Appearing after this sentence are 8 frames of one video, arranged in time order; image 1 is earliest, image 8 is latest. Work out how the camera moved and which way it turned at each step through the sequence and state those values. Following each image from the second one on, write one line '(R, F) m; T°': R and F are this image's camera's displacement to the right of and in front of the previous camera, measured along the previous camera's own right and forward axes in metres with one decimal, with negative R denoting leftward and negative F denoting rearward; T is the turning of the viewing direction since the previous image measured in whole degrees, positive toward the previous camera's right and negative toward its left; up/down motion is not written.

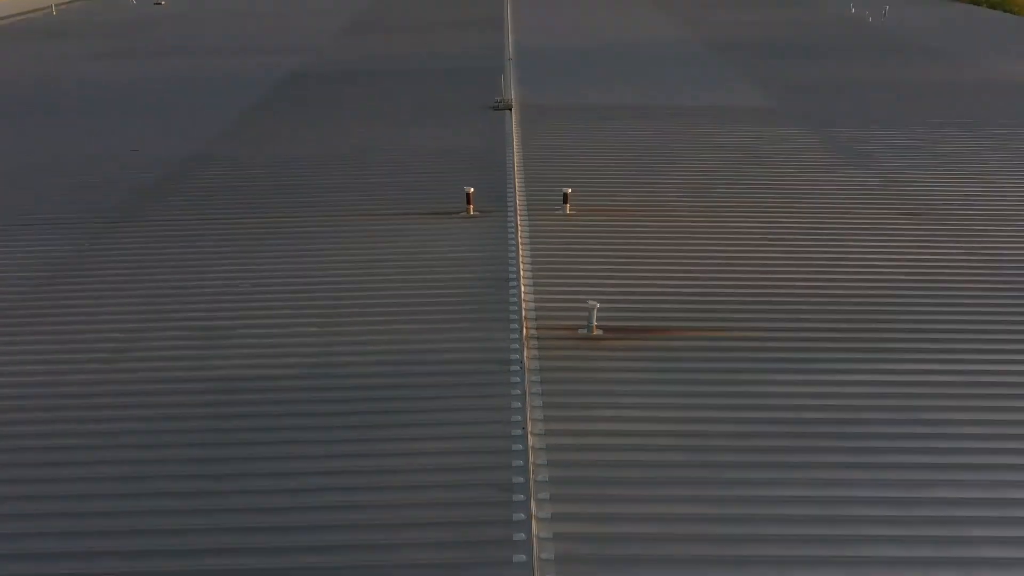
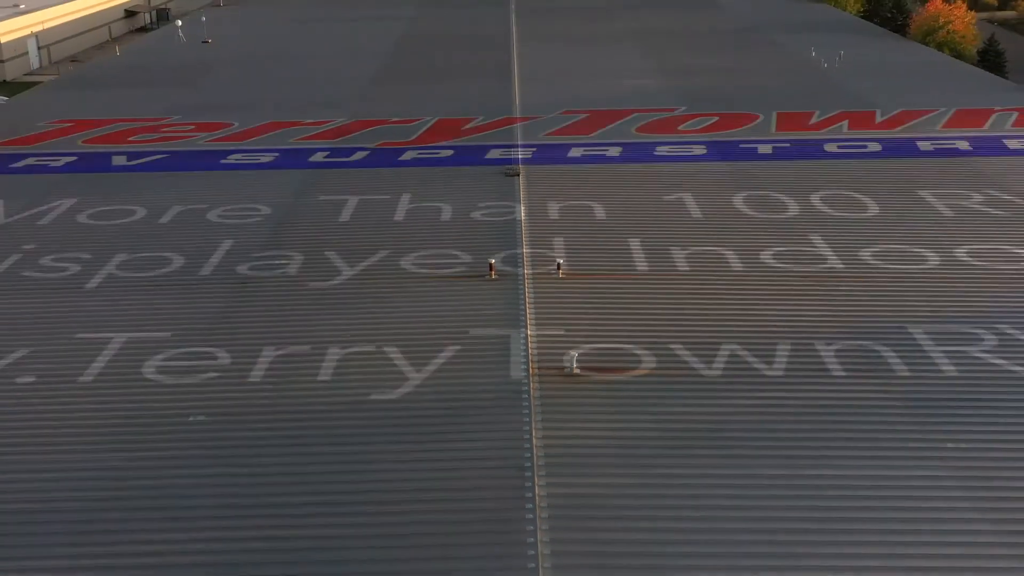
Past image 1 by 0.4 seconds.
(0.0, -2.3) m; 0°
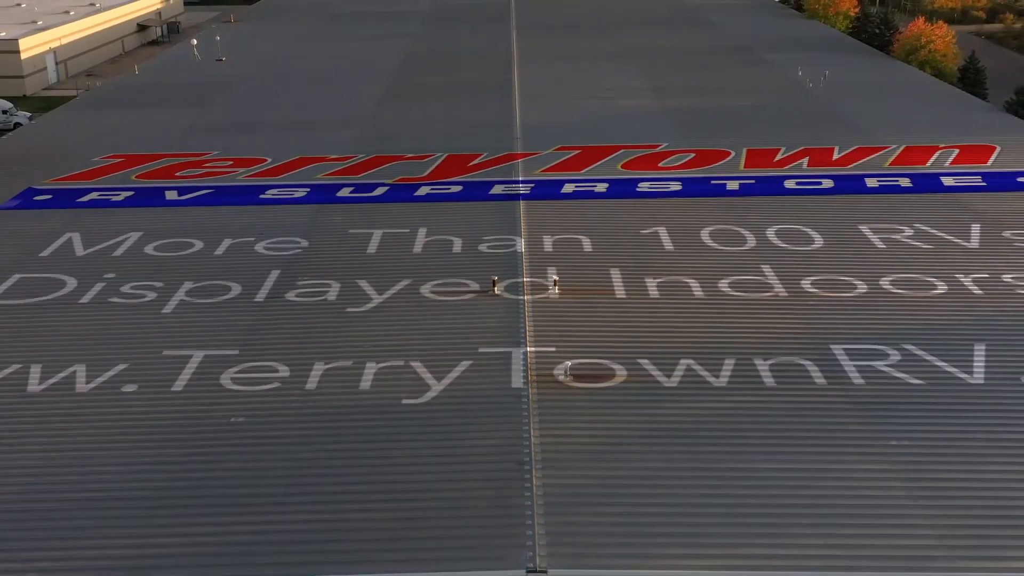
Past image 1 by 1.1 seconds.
(0.0, -1.0) m; 0°
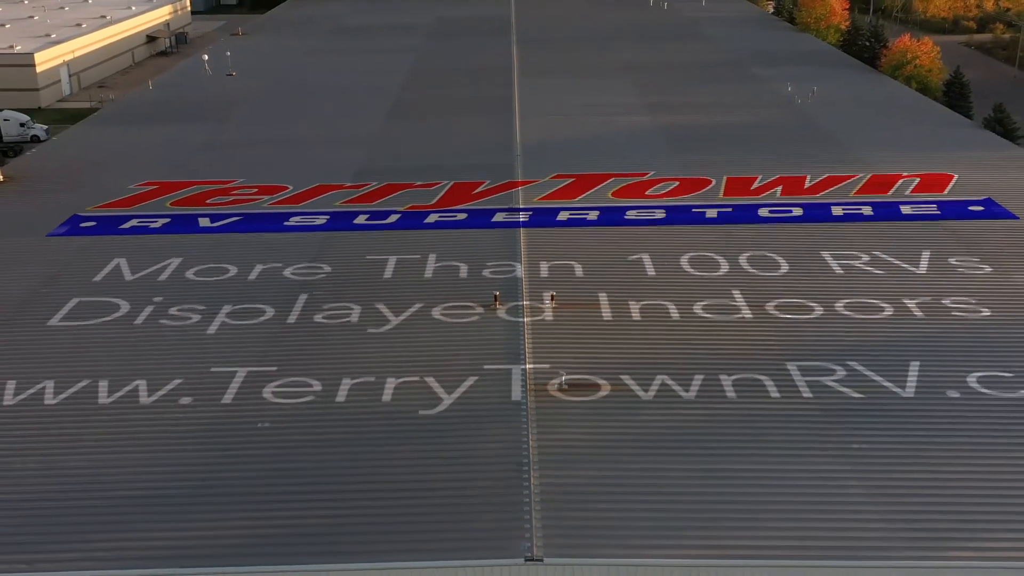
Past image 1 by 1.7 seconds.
(0.0, -0.8) m; 0°
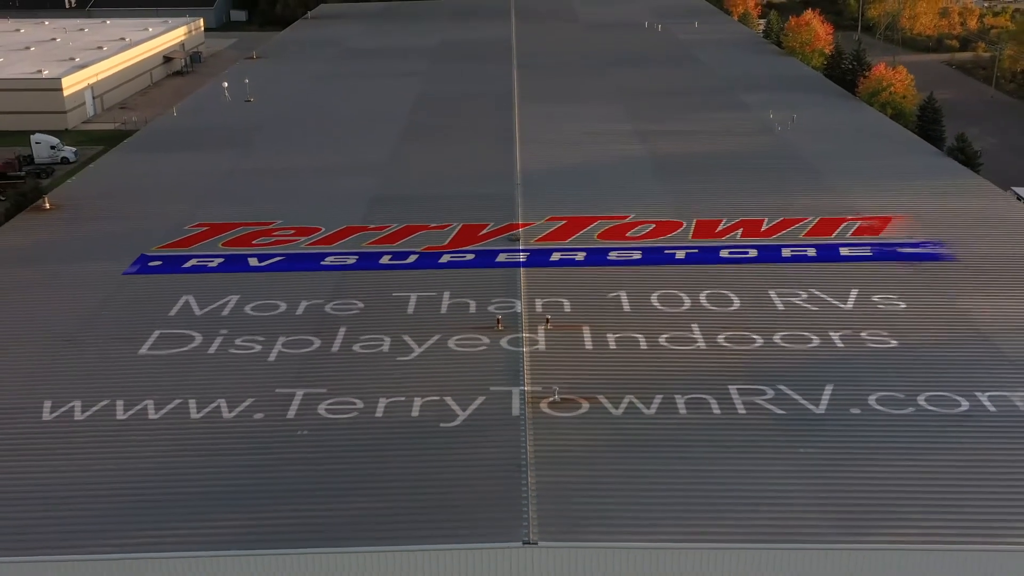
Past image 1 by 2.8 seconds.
(0.0, -1.7) m; 0°
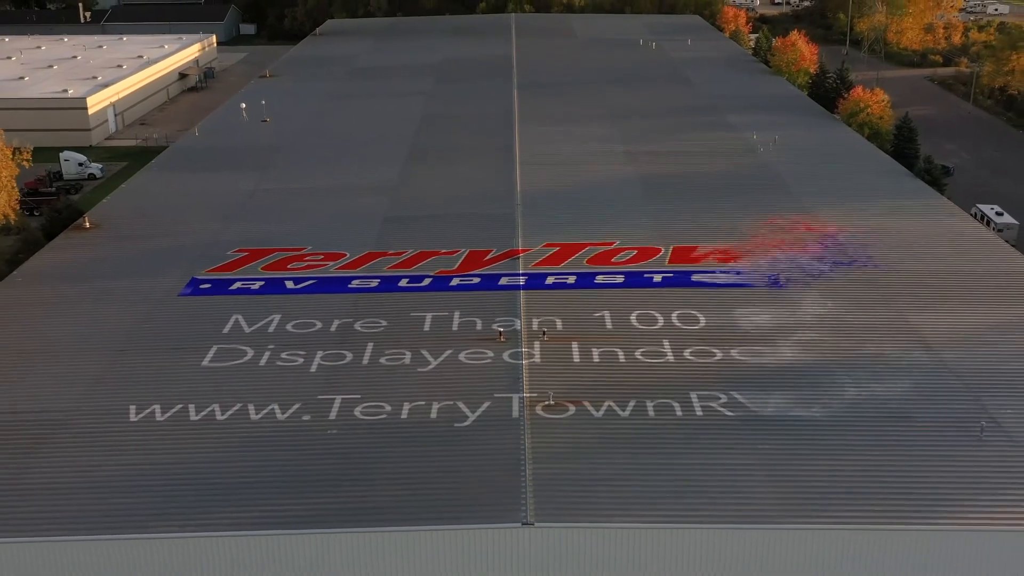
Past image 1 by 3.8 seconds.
(0.0, -1.7) m; 0°
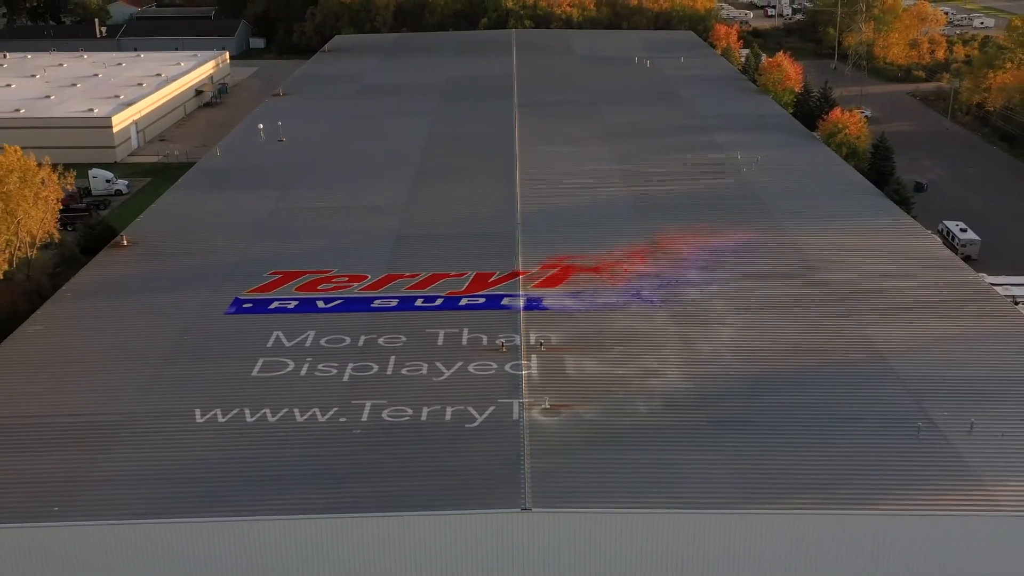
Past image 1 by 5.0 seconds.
(0.0, -1.9) m; 0°
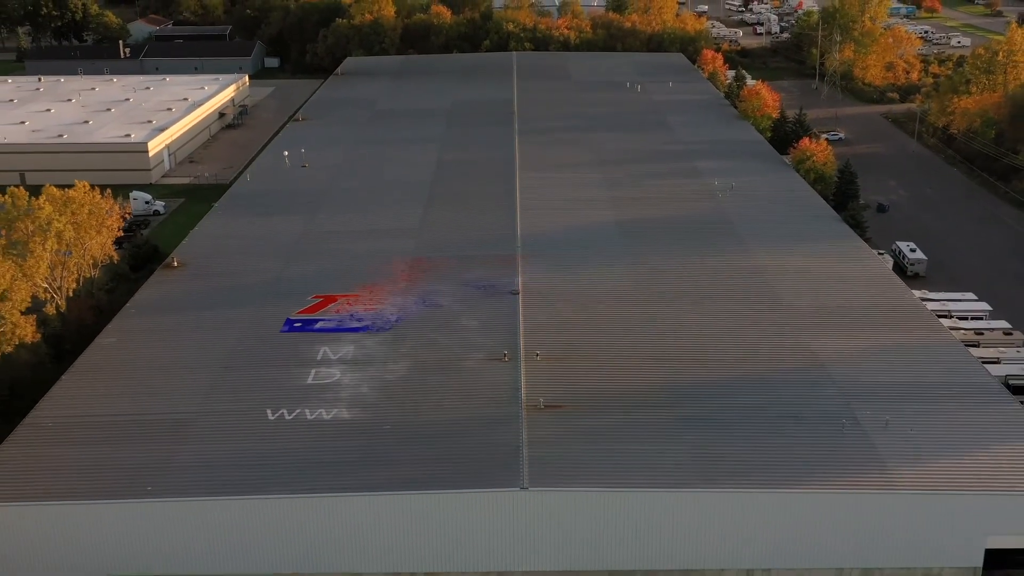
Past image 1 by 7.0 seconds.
(0.0, -3.2) m; 0°
